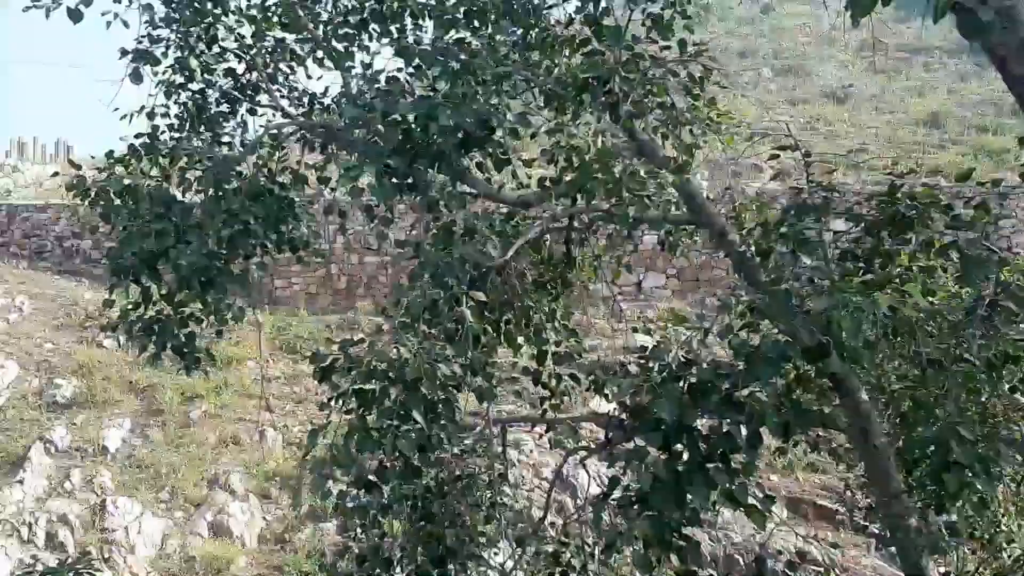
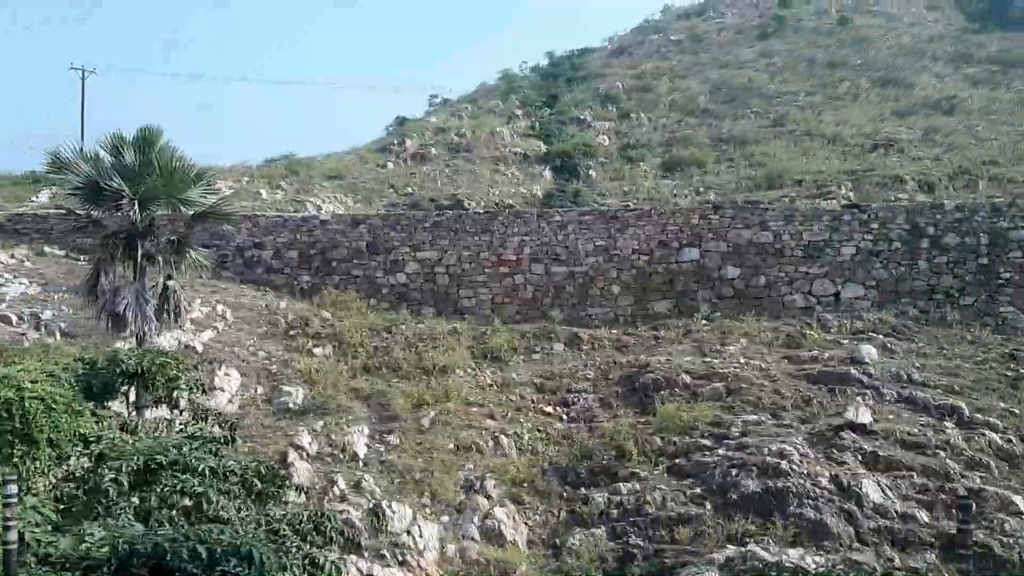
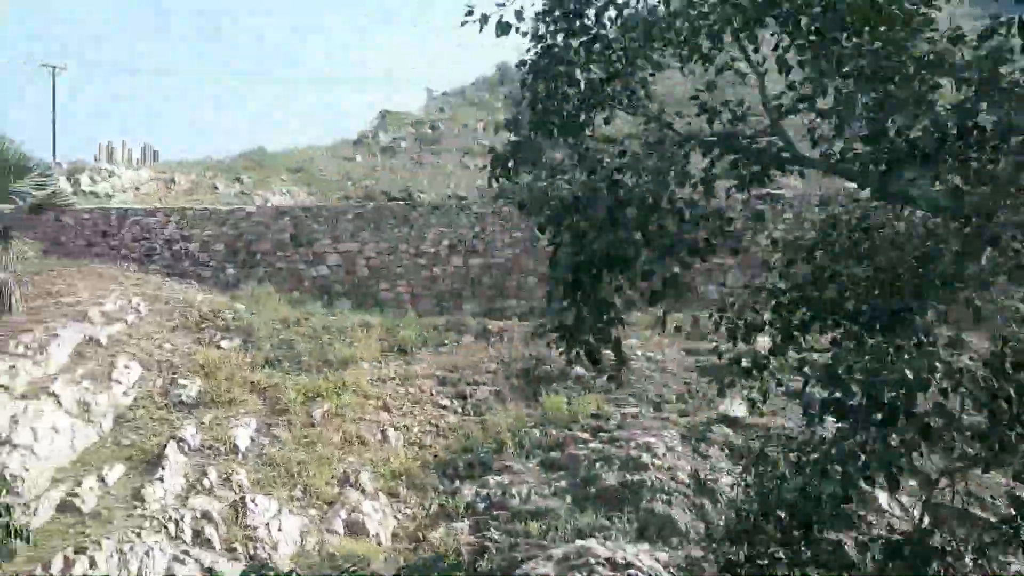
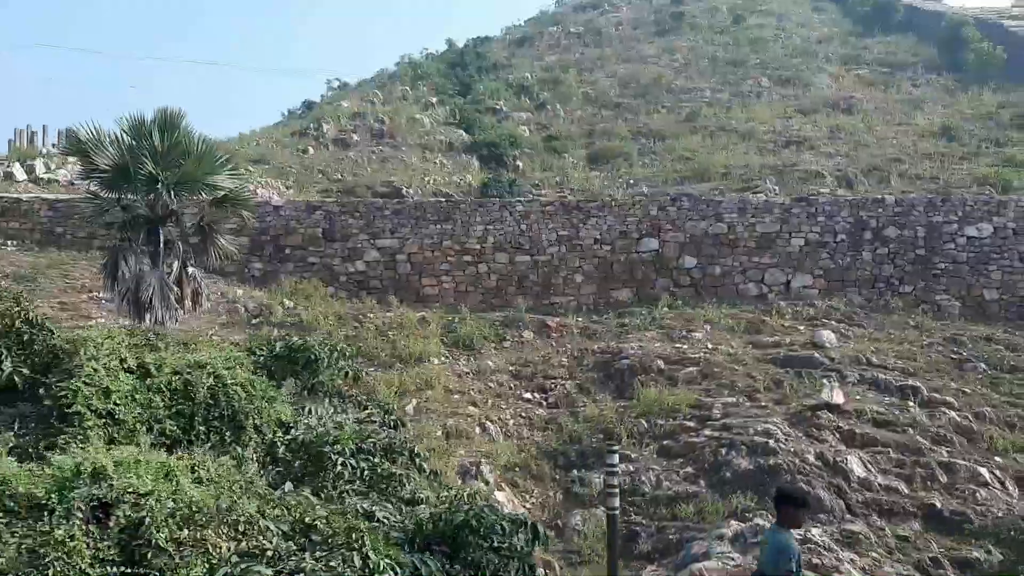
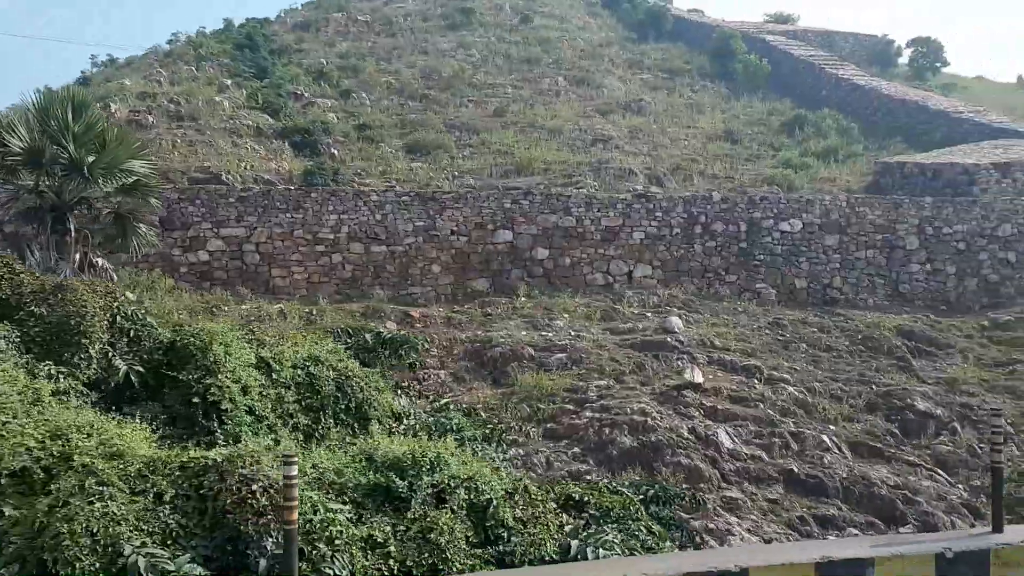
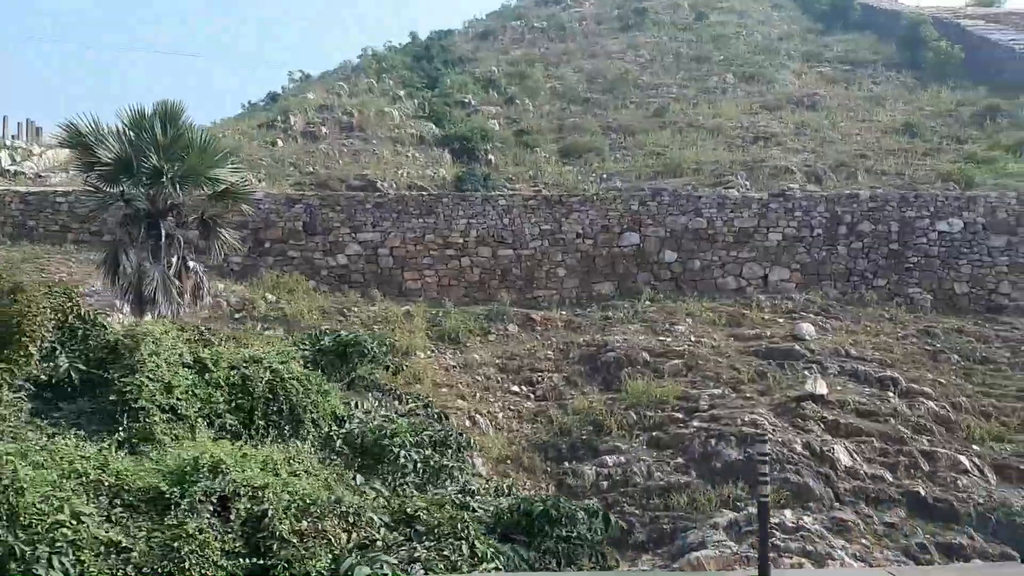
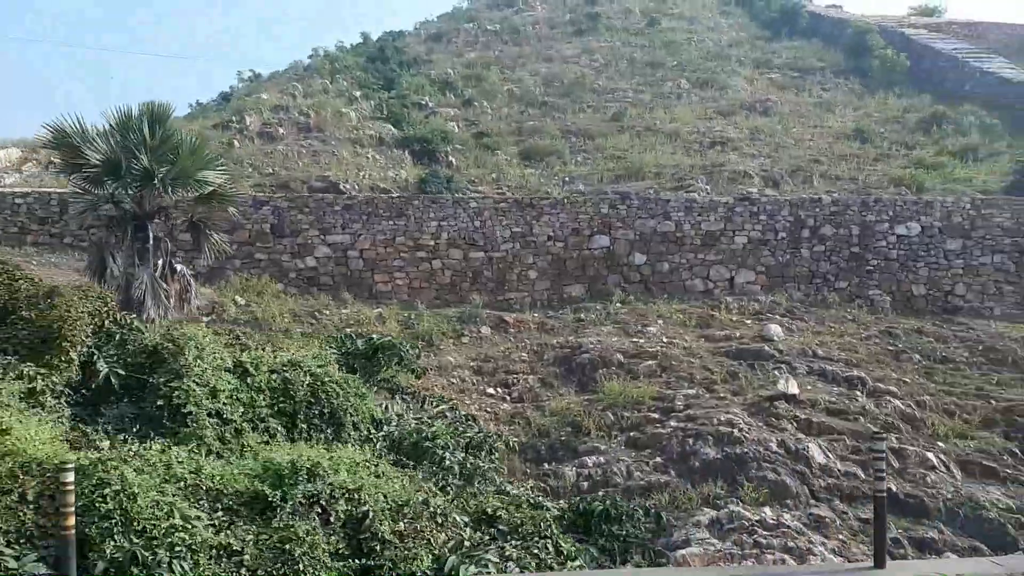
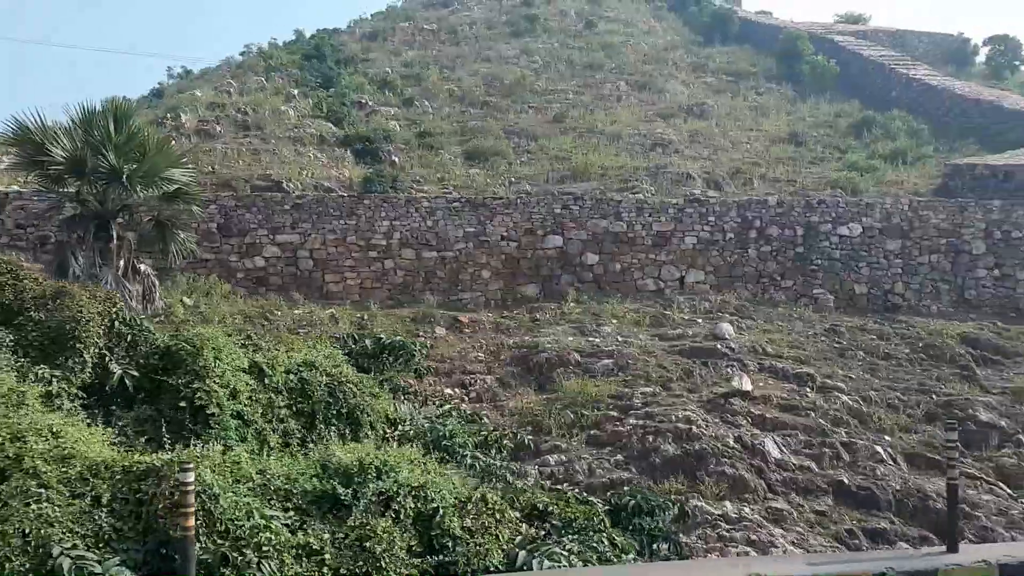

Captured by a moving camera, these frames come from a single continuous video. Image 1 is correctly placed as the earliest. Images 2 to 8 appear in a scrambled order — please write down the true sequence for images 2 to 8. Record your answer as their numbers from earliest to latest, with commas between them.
3, 2, 4, 6, 7, 8, 5
